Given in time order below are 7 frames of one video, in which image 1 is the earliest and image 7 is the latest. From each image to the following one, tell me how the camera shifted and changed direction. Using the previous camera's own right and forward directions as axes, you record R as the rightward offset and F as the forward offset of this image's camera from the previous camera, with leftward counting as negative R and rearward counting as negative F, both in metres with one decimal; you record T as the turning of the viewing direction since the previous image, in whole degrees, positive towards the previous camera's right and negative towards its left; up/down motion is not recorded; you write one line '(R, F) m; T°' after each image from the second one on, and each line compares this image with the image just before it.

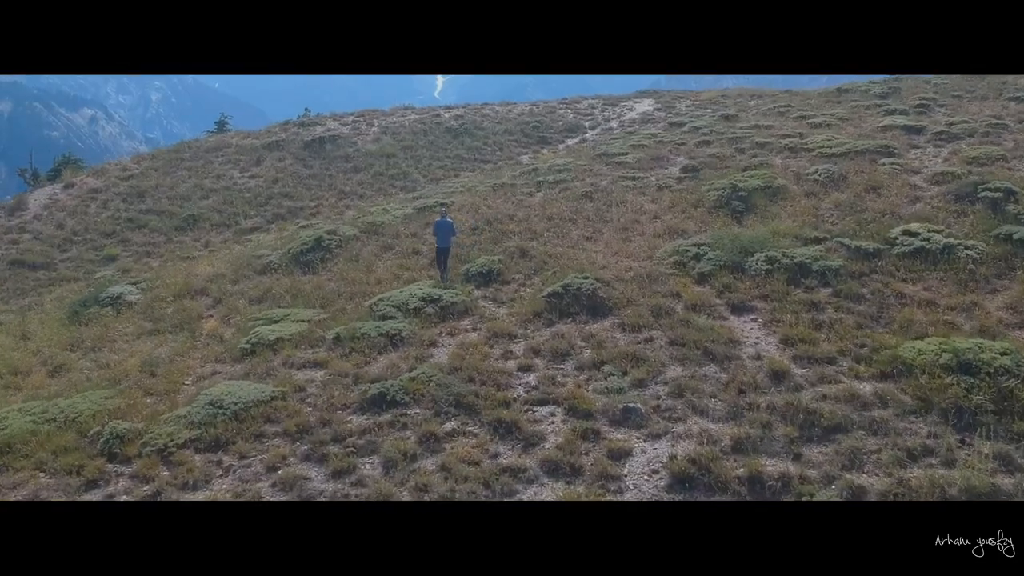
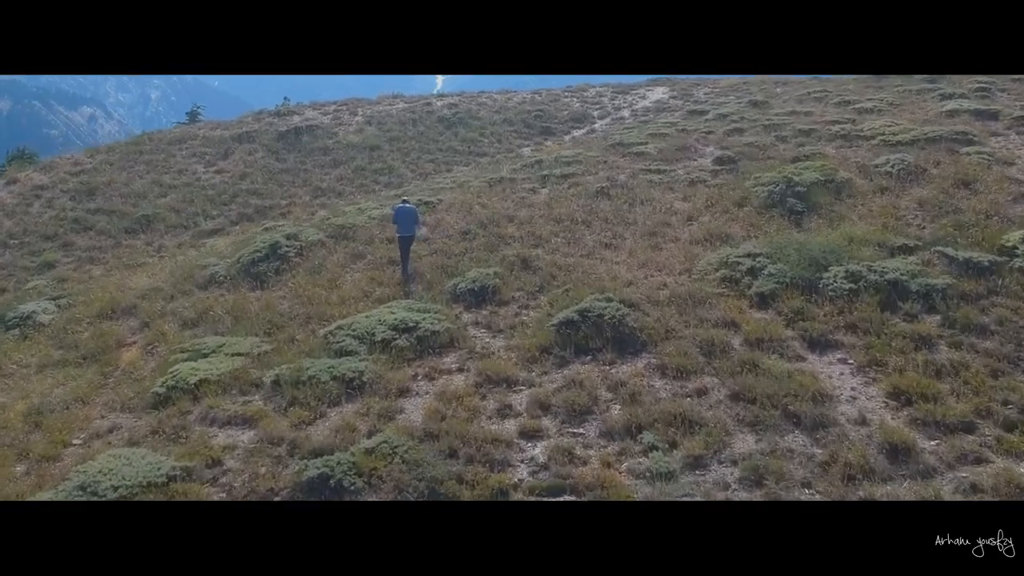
(0.0, +3.0) m; 0°
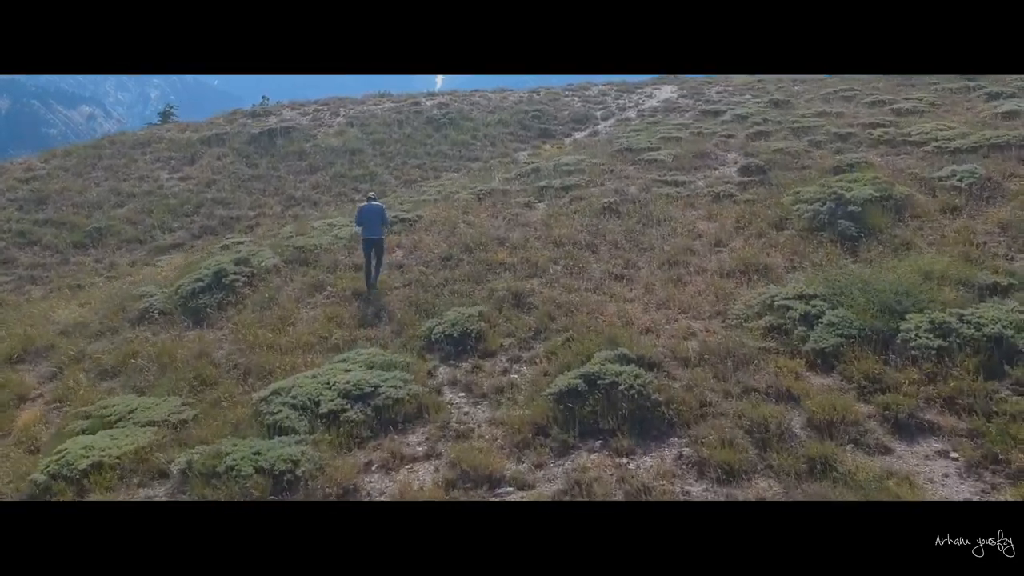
(+0.2, +2.2) m; 0°
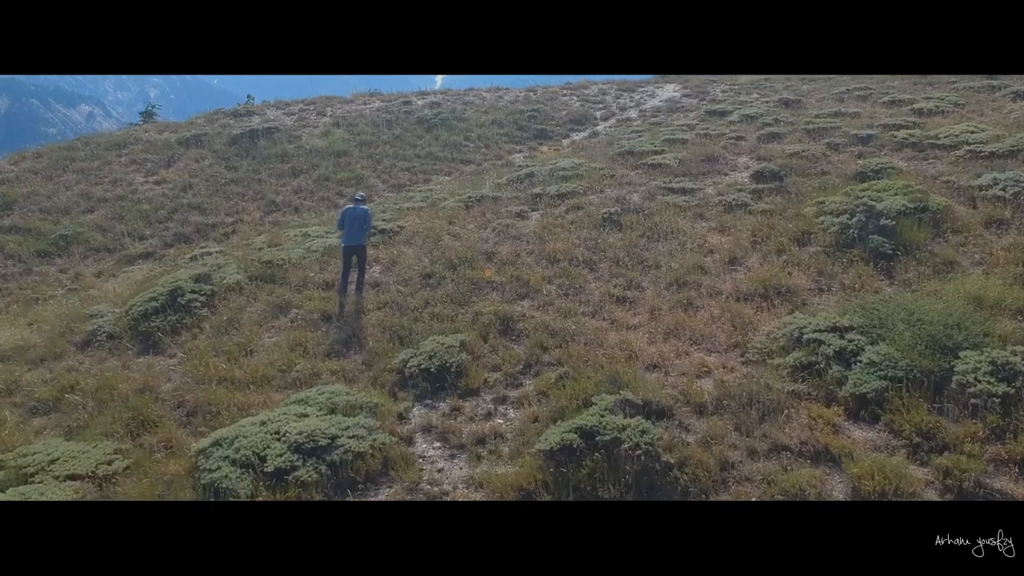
(+0.2, +1.2) m; 0°
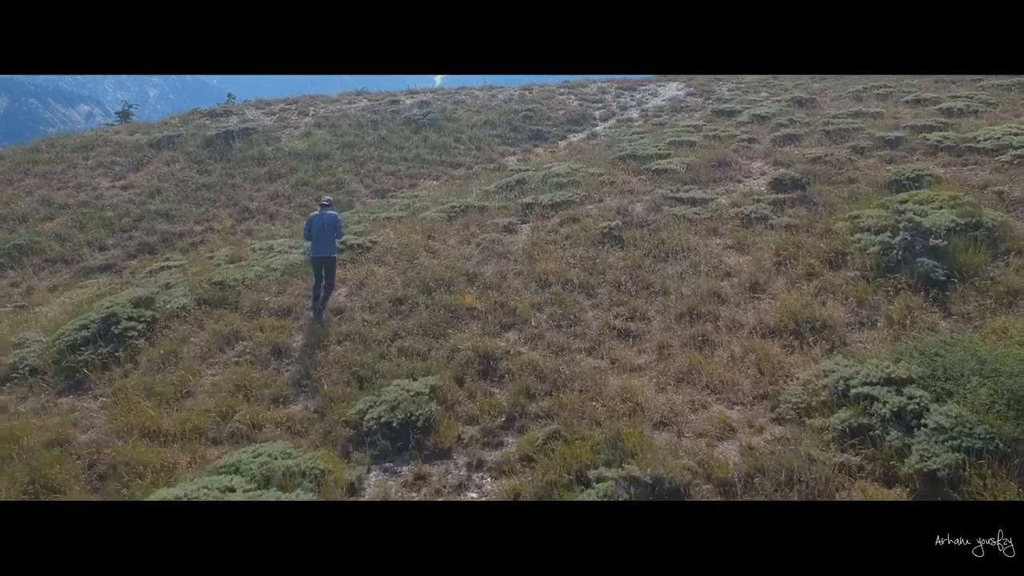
(+0.3, +1.3) m; 0°
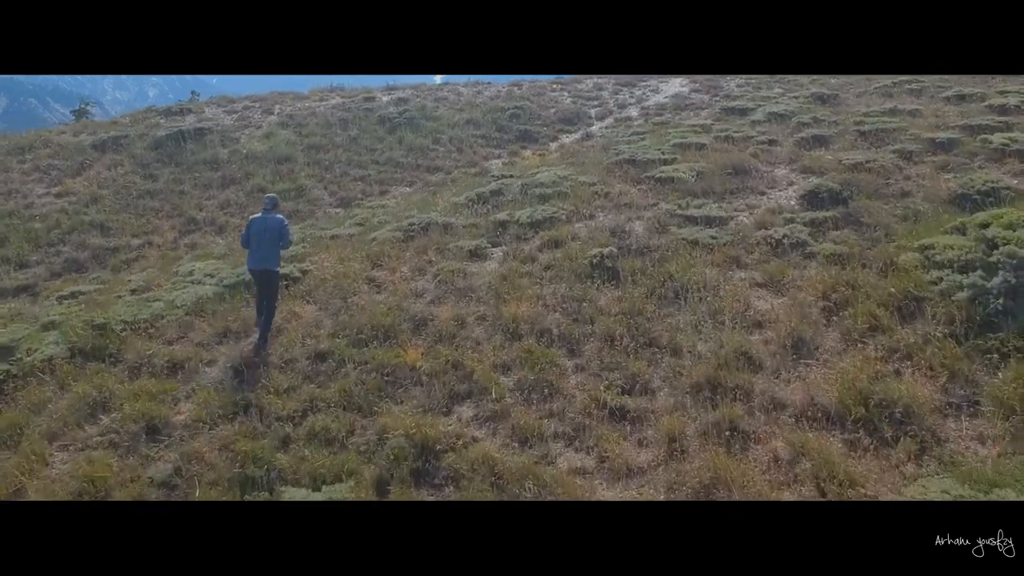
(+0.6, +2.1) m; 0°
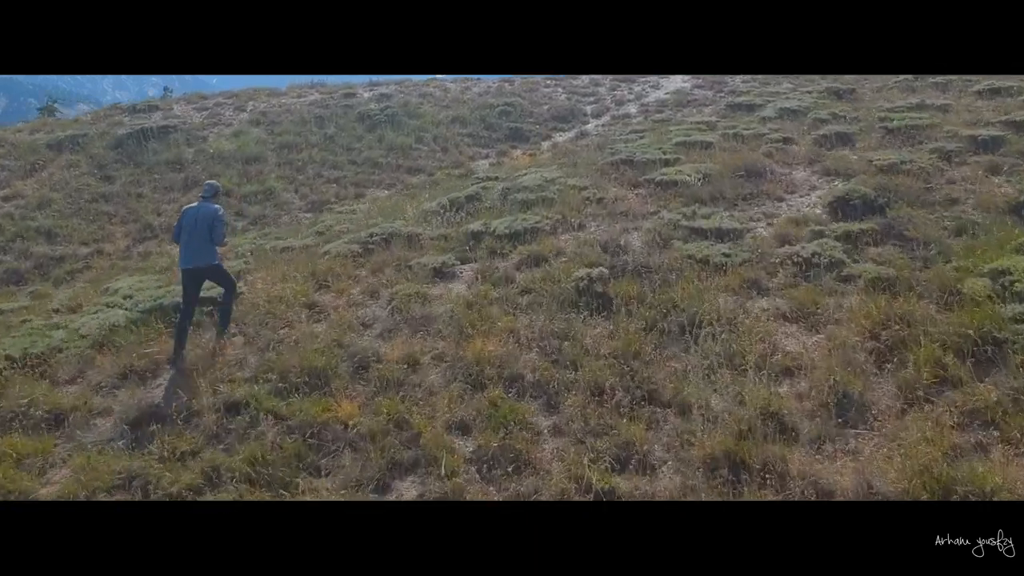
(+0.4, +1.3) m; 0°
